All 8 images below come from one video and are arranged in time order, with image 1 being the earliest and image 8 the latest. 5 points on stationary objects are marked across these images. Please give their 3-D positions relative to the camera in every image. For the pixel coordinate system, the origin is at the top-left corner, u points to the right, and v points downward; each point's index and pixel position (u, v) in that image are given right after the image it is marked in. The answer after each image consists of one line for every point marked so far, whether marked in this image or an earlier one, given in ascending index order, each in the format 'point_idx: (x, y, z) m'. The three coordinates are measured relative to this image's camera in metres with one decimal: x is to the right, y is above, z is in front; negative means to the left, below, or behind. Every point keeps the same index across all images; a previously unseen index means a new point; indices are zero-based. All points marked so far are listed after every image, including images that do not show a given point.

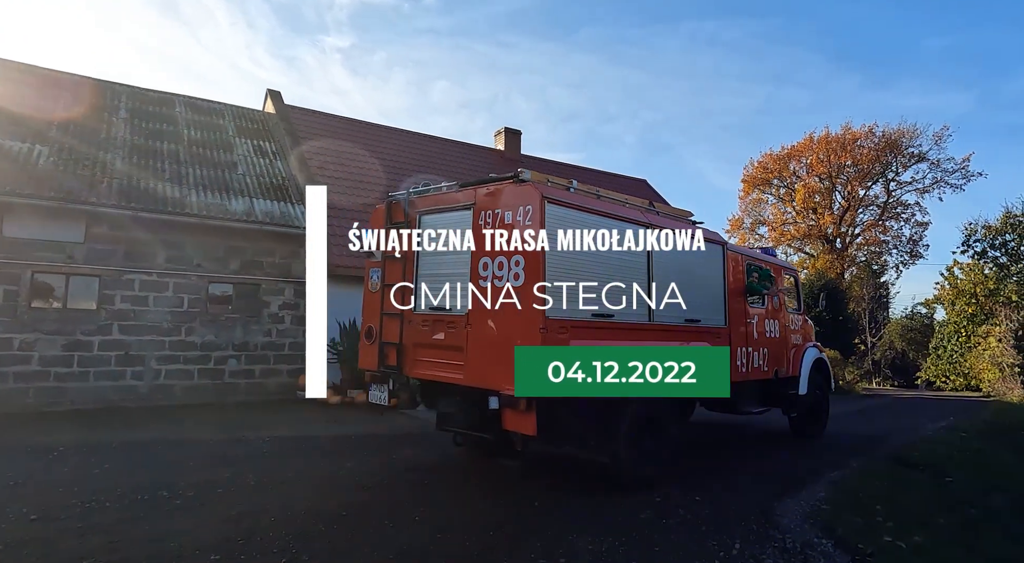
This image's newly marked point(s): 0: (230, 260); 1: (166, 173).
0: (-5.4, +0.4, +11.3) m
1: (-6.7, +2.1, +11.6) m
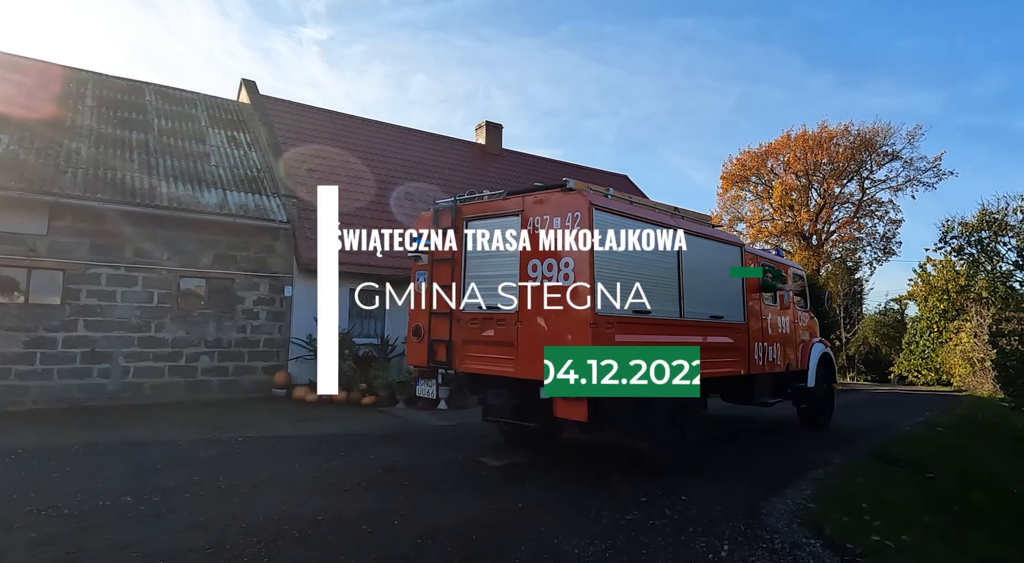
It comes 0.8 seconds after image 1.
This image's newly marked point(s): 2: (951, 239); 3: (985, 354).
0: (-5.7, +0.5, +11.1) m
1: (-7.1, +2.2, +11.3) m
2: (+12.3, +1.3, +16.7) m
3: (+14.0, -2.1, +17.8) m
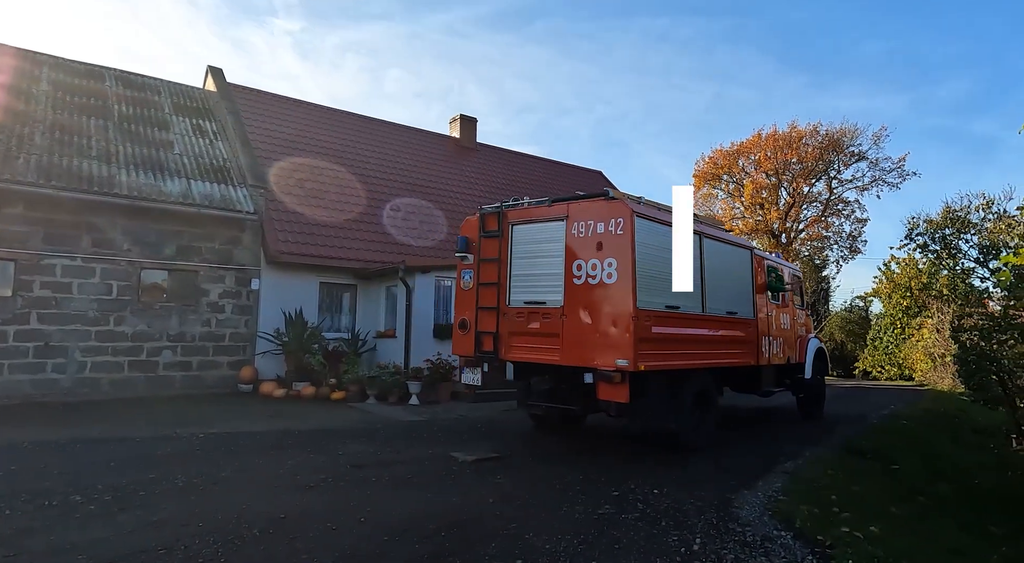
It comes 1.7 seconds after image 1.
0: (-6.2, +0.7, +10.7) m
1: (-7.6, +2.4, +10.9) m
2: (+11.5, +1.3, +17.2) m
3: (+13.2, -2.1, +18.4) m
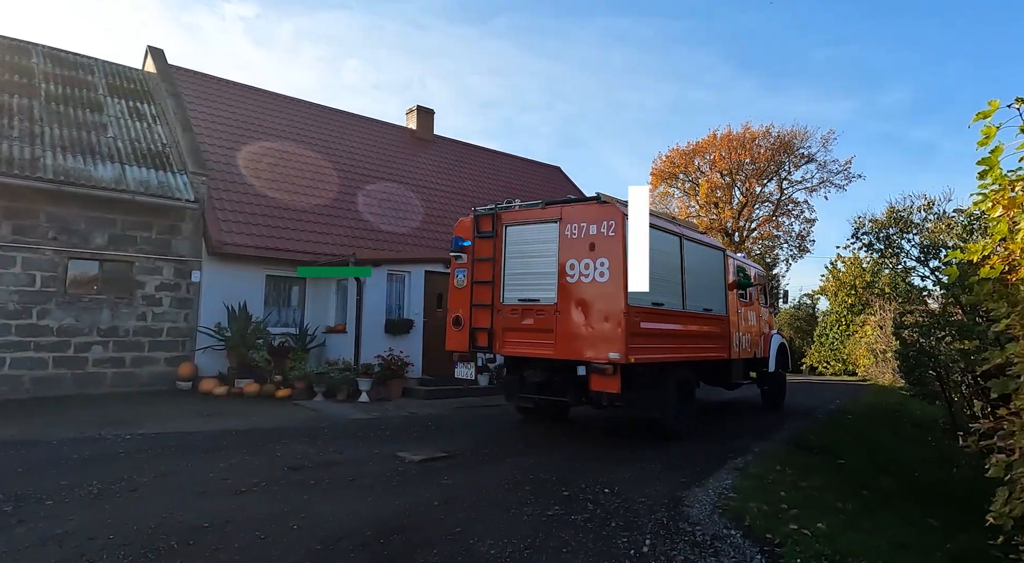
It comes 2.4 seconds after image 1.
0: (-6.9, +0.8, +10.2) m
1: (-8.3, +2.5, +10.3) m
2: (+10.3, +1.4, +17.8) m
3: (+11.9, -2.0, +19.1) m
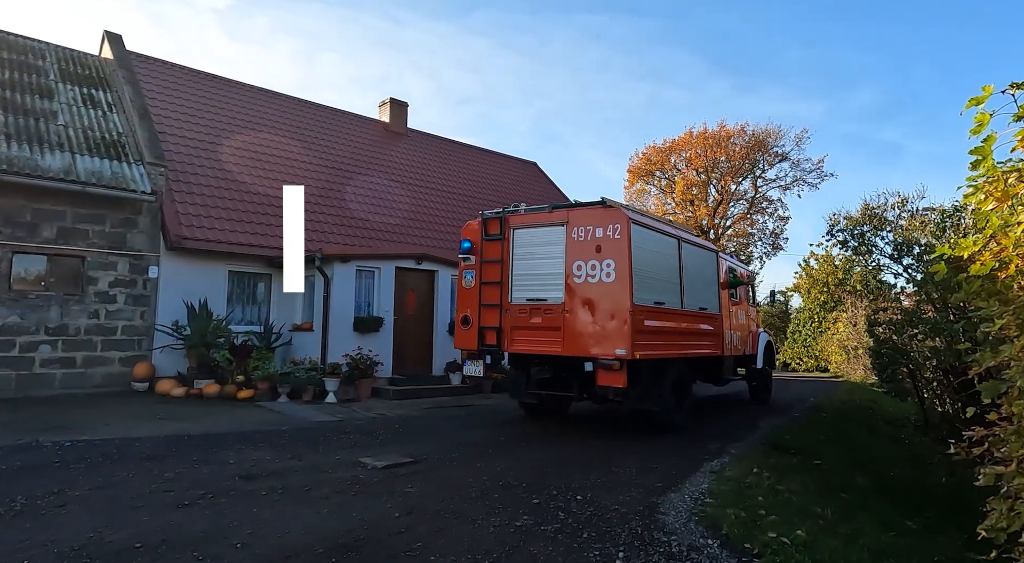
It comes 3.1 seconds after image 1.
0: (-7.4, +0.9, +9.8) m
1: (-8.7, +2.6, +9.8) m
2: (+9.6, +1.4, +18.0) m
3: (+11.1, -2.0, +19.4) m
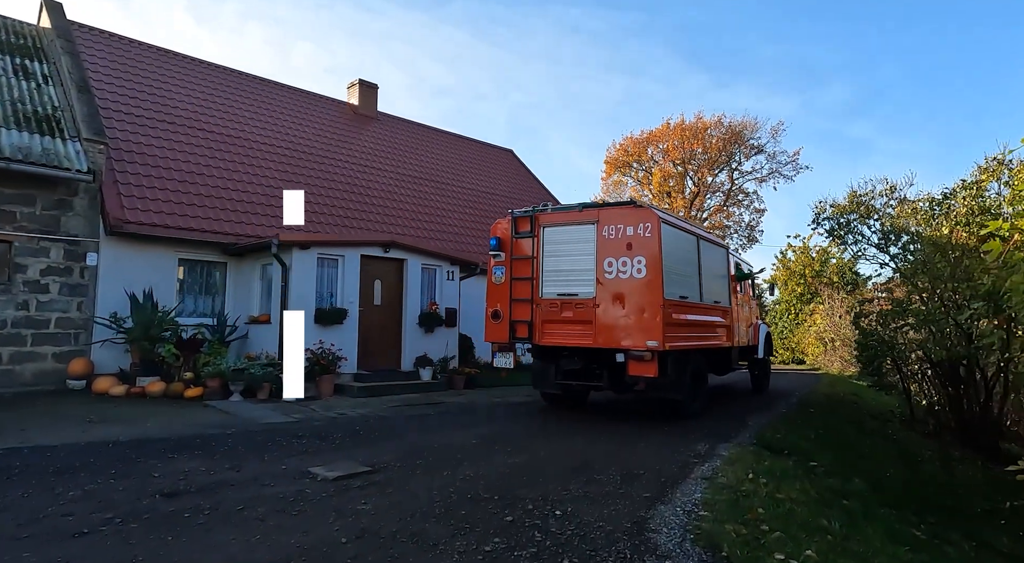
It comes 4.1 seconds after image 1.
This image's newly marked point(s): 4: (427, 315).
0: (-7.7, +1.0, +9.1) m
1: (-9.1, +2.8, +9.0) m
2: (+8.9, +1.7, +17.9) m
3: (+10.3, -1.7, +19.5) m
4: (-1.8, -0.7, +12.2) m
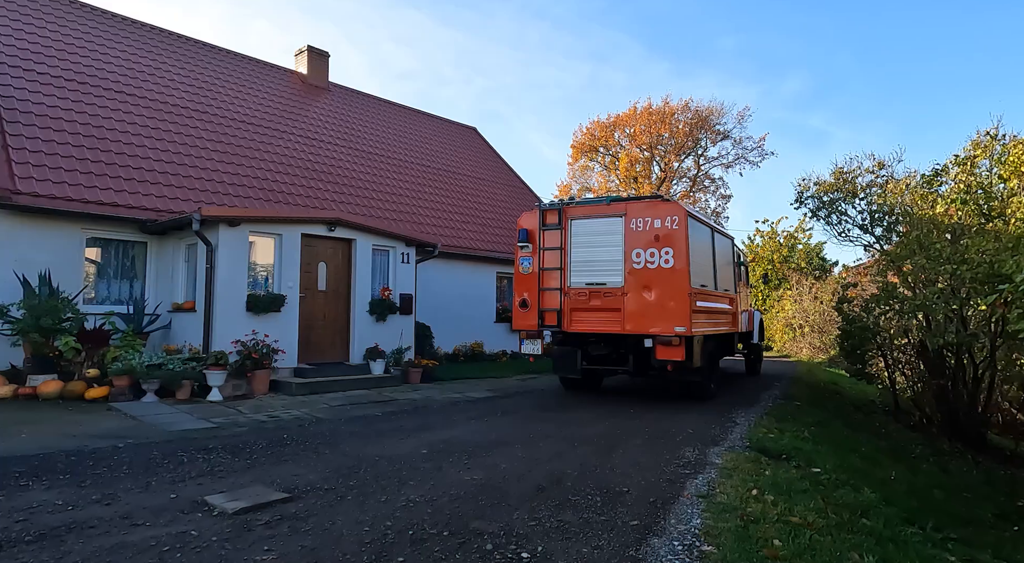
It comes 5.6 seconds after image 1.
0: (-8.2, +1.2, +8.0) m
1: (-9.6, +3.0, +7.8) m
2: (+7.9, +2.1, +17.8) m
3: (+9.2, -1.2, +19.4) m
4: (-2.5, -0.4, +11.5) m
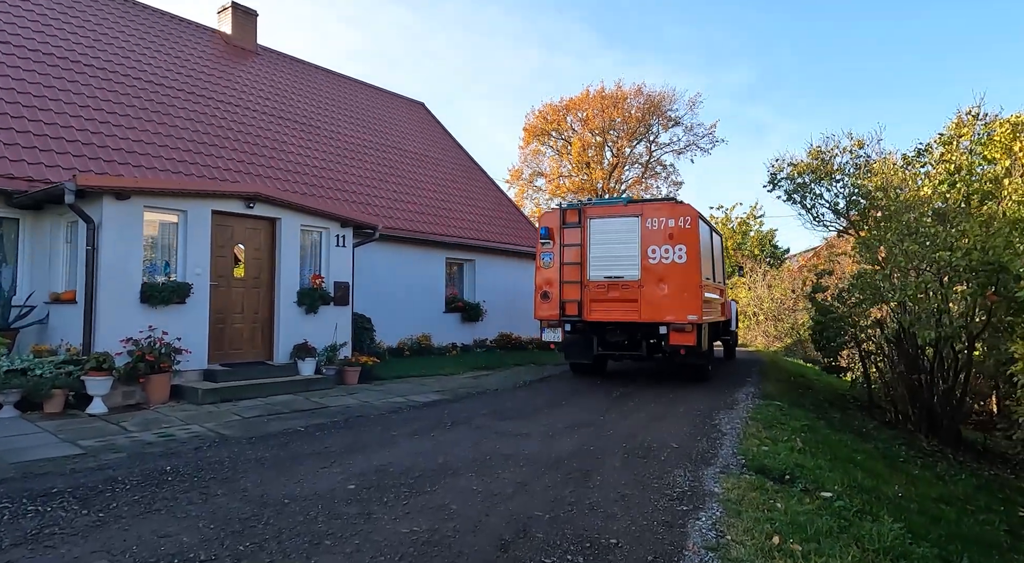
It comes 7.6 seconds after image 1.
0: (-8.8, +1.4, +6.6) m
1: (-10.1, +3.1, +6.2) m
2: (+6.4, +2.5, +17.6) m
3: (+7.6, -0.8, +19.5) m
4: (-3.4, -0.1, +10.5) m
